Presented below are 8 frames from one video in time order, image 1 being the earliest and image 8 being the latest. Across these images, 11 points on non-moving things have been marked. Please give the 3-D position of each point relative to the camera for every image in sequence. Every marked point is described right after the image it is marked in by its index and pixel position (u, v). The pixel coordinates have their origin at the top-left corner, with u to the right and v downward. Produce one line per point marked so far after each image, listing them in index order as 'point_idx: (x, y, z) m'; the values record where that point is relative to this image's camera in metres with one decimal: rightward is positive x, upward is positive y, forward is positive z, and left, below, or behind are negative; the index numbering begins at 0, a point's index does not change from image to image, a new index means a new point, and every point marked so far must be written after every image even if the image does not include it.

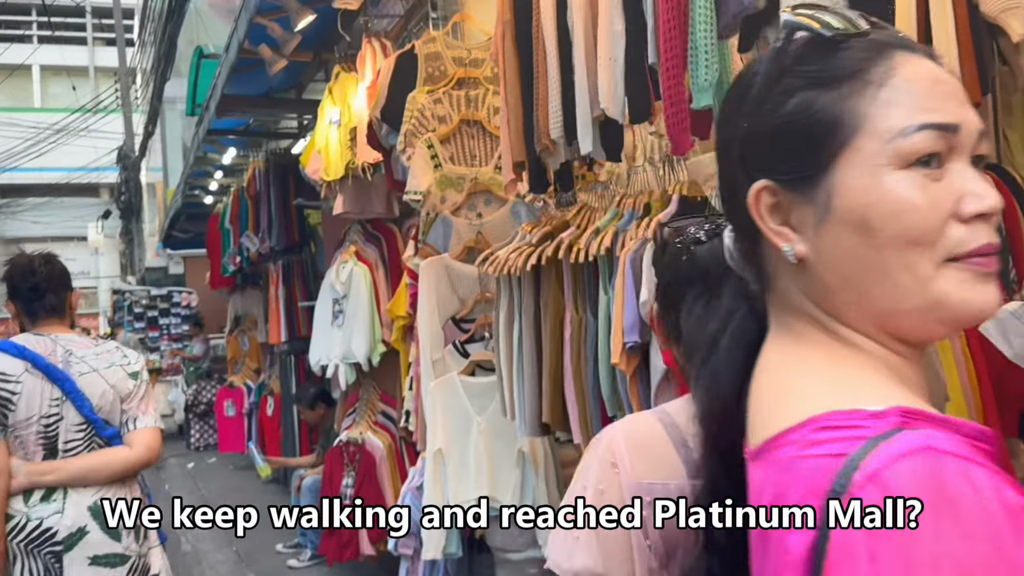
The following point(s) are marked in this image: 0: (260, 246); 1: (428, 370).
0: (-1.9, +0.3, +6.4) m
1: (-0.3, -0.3, +3.1) m
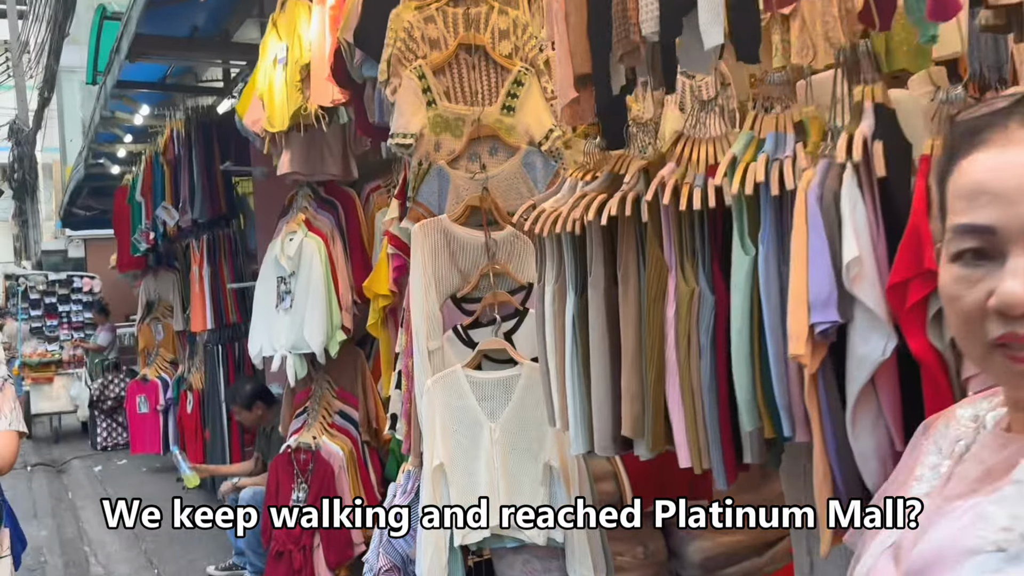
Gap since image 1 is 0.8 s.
0: (-2.1, +0.4, +5.5) m
1: (-0.3, -0.2, +2.4) m
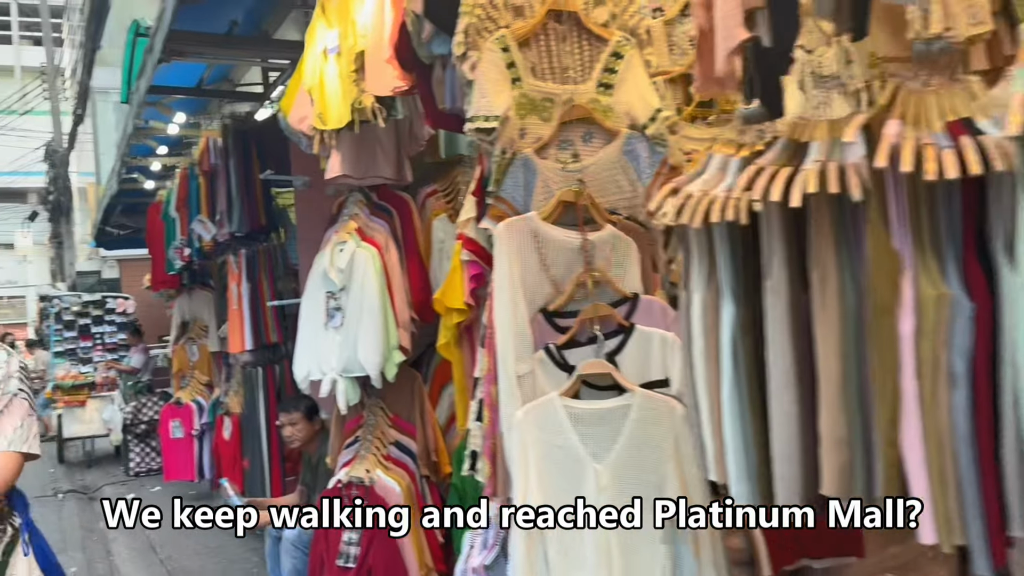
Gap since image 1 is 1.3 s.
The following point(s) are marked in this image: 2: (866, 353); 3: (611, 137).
0: (-1.8, +0.3, +5.2) m
1: (0.0, -0.2, +2.0) m
2: (+0.5, -0.1, +1.2) m
3: (+0.3, +0.4, +2.2) m
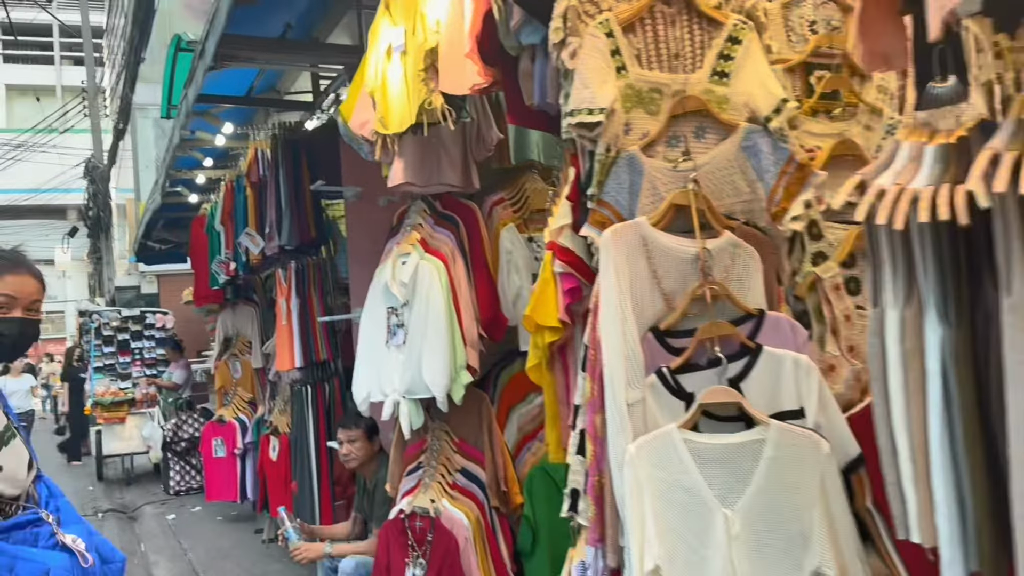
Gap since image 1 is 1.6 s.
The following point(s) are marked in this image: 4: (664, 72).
0: (-1.4, +0.2, +5.0) m
1: (+0.2, -0.3, +1.8) m
2: (+0.7, -0.1, +0.9) m
3: (+0.5, +0.3, +1.9) m
4: (+0.3, +0.5, +1.9) m
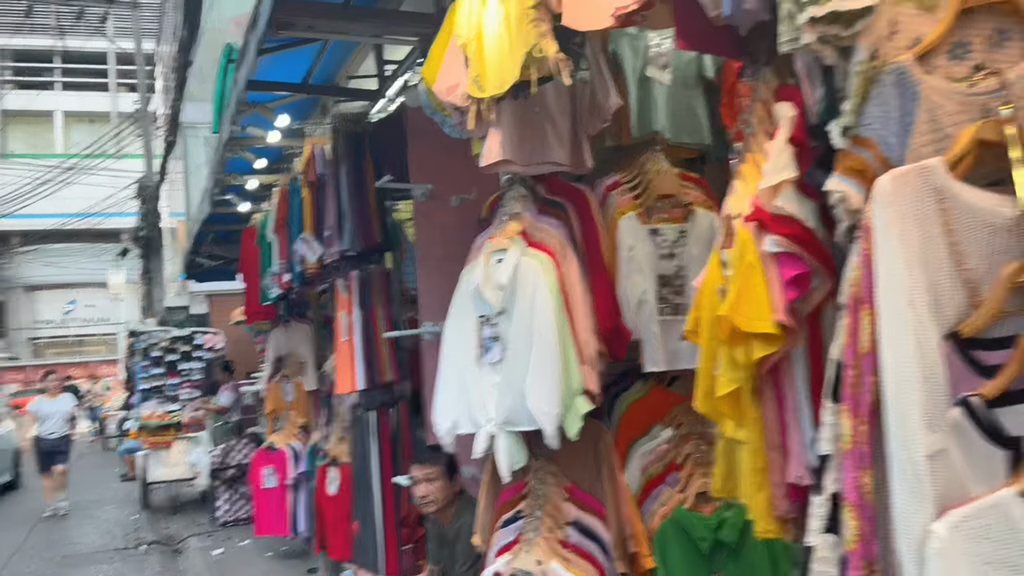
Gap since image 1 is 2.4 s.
0: (-1.0, +0.2, +4.4) m
1: (+0.5, -0.3, +1.1) m
2: (+0.9, -0.1, +0.2) m
3: (+0.8, +0.4, +1.3) m
4: (+0.6, +0.5, +1.3) m
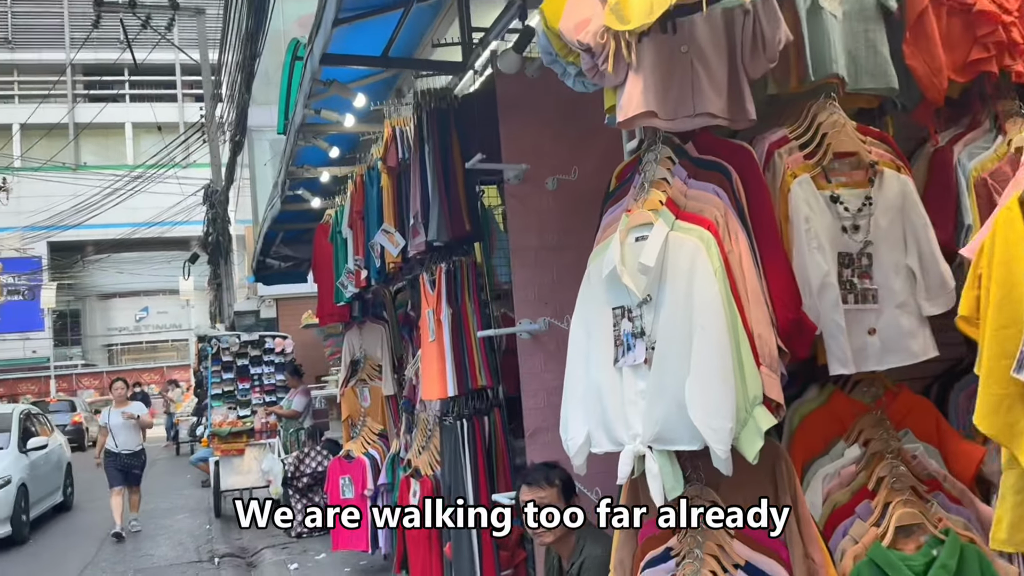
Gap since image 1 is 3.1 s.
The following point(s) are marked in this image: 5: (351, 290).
0: (-0.5, +0.2, +4.0) m
1: (+0.7, -0.2, +0.6) m
2: (+1.1, 0.0, -0.3) m
3: (+1.0, +0.4, +0.7) m
4: (+0.9, +0.5, +0.7) m
5: (-1.0, 0.0, +5.3) m
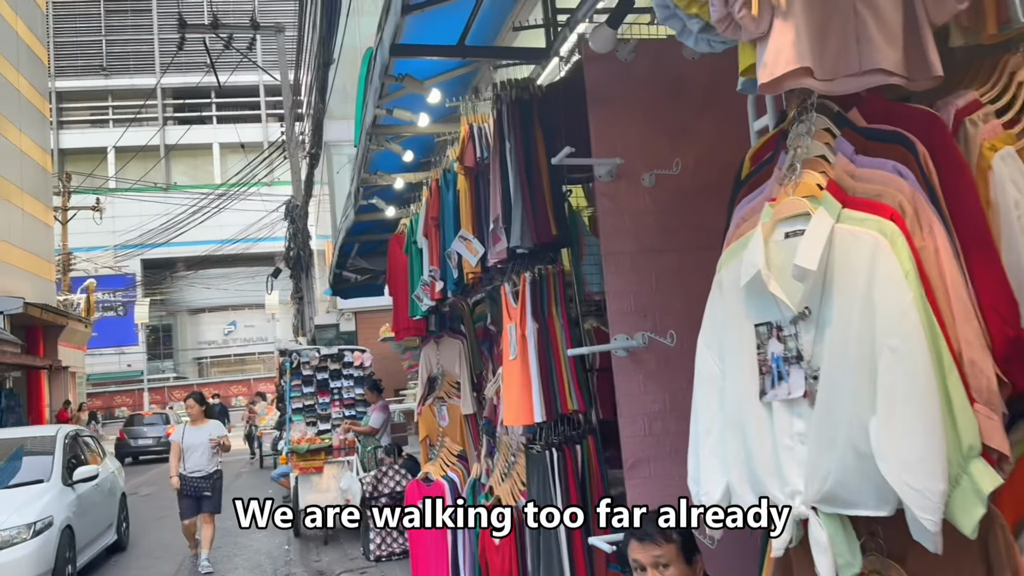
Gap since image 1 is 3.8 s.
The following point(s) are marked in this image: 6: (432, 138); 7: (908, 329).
0: (-0.1, +0.2, +3.6) m
1: (+0.8, -0.2, +0.1) m
2: (+1.1, 0.0, -0.8) m
3: (+1.1, +0.4, +0.2) m
4: (+1.0, +0.6, +0.2) m
5: (-0.5, -0.1, +4.9) m
6: (-0.4, +0.8, +4.6) m
7: (+0.6, -0.1, +1.3) m
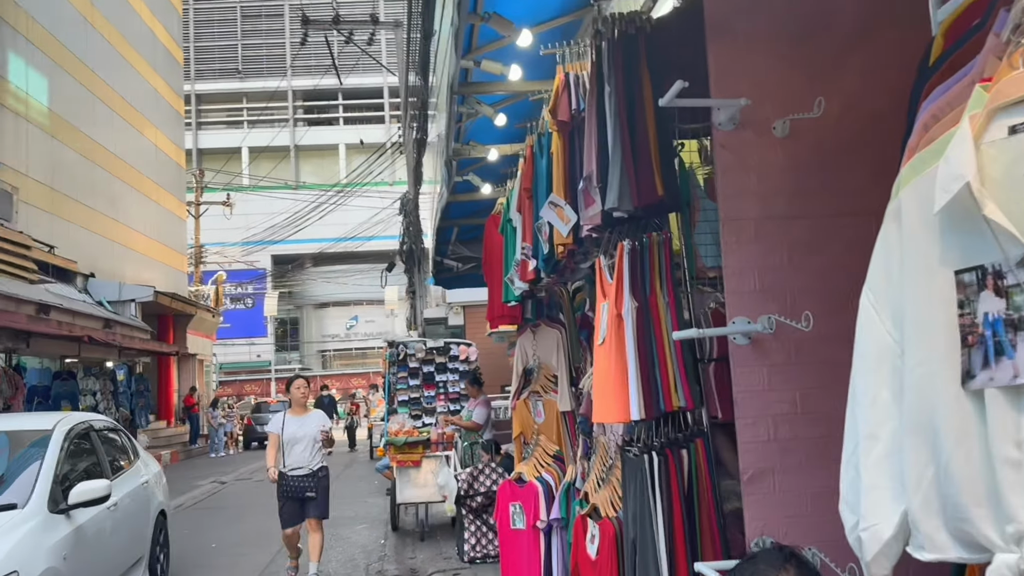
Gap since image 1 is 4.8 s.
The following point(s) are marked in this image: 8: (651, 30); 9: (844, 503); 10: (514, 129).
0: (+0.2, +0.2, +3.1) m
1: (+0.7, -0.1, -0.5) m
2: (+0.9, +0.1, -1.5) m
3: (+1.0, +0.5, -0.4) m
4: (+0.9, +0.6, -0.4) m
5: (0.0, 0.0, +4.4) m
6: (+0.1, +0.9, +4.1) m
7: (+0.6, 0.0, +0.7) m
8: (+0.5, +0.8, +2.8) m
9: (+0.4, -0.3, +1.1) m
10: (0.0, +0.8, +4.5) m
